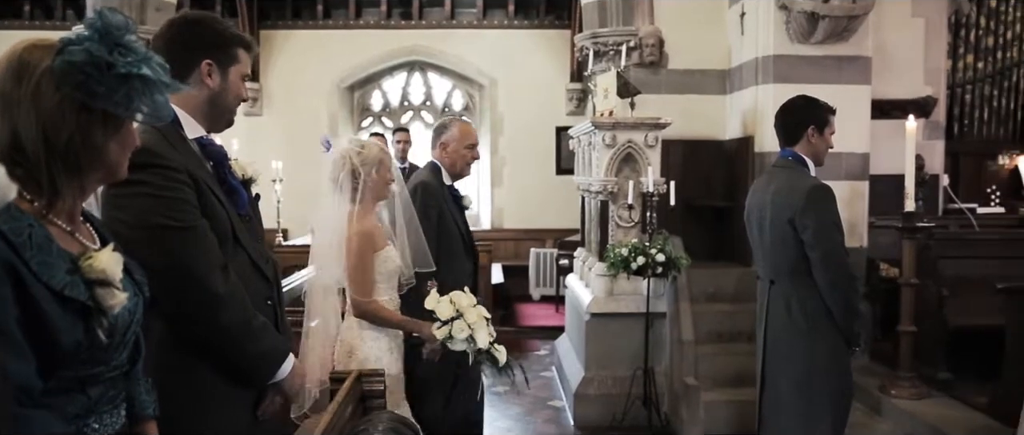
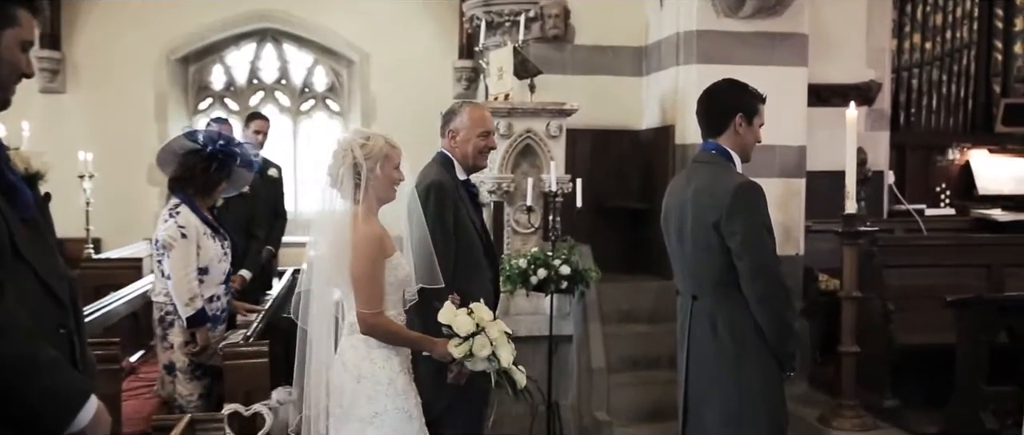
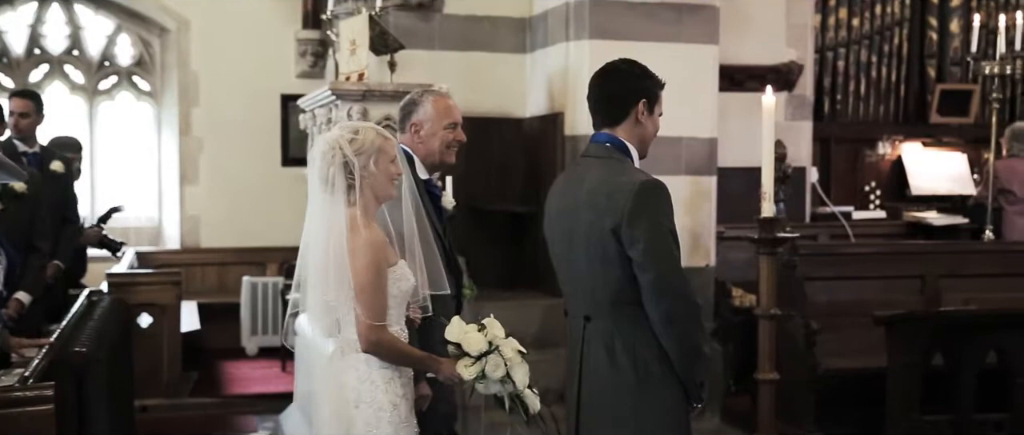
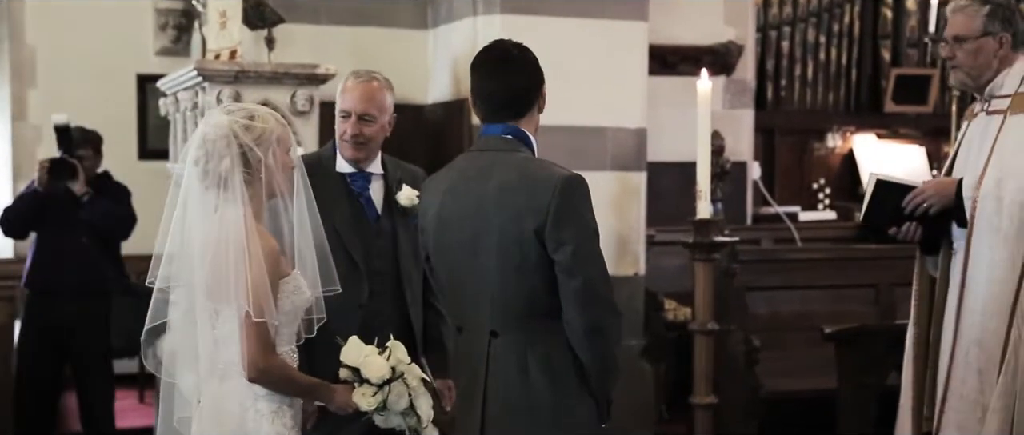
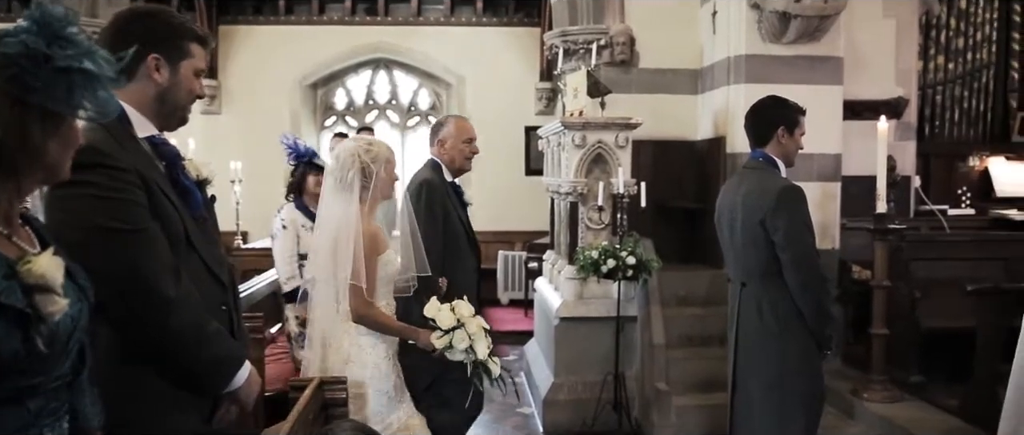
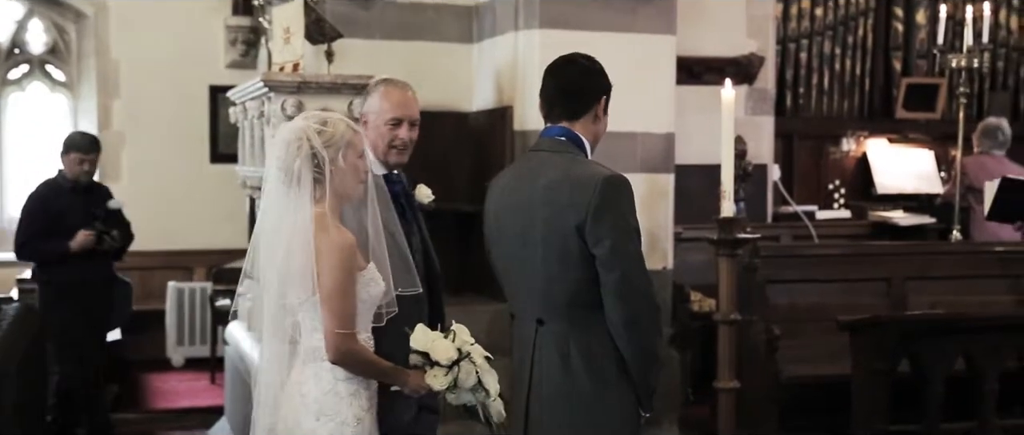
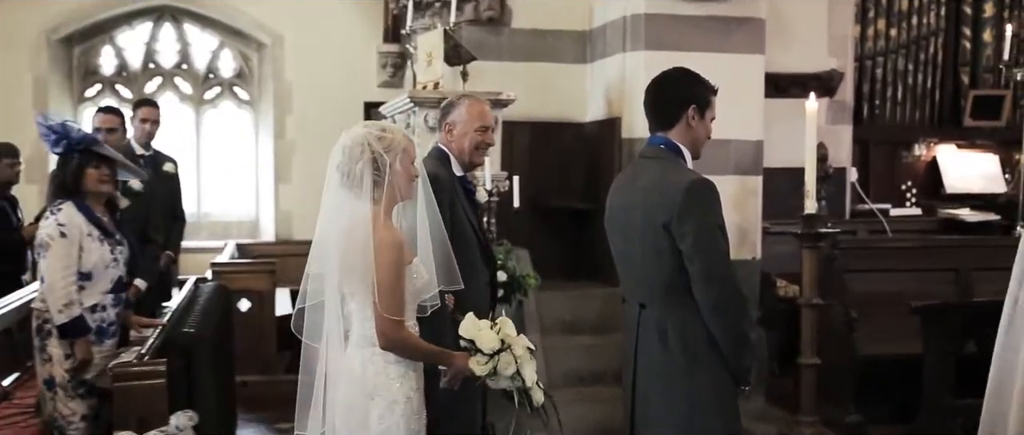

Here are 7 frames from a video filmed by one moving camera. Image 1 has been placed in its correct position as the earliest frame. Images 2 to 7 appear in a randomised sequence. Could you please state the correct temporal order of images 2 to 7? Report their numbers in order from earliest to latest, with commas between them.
5, 2, 7, 3, 6, 4
